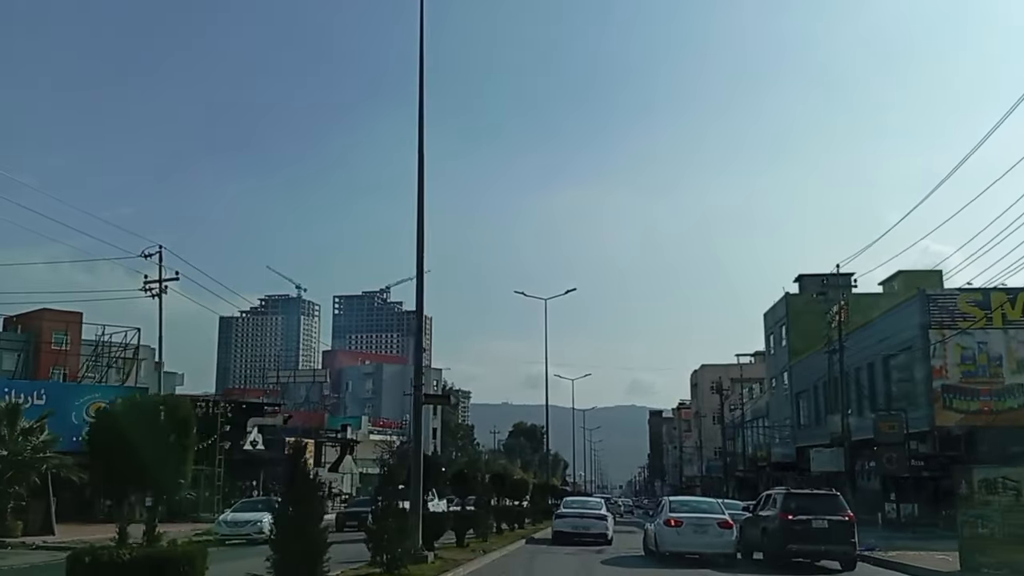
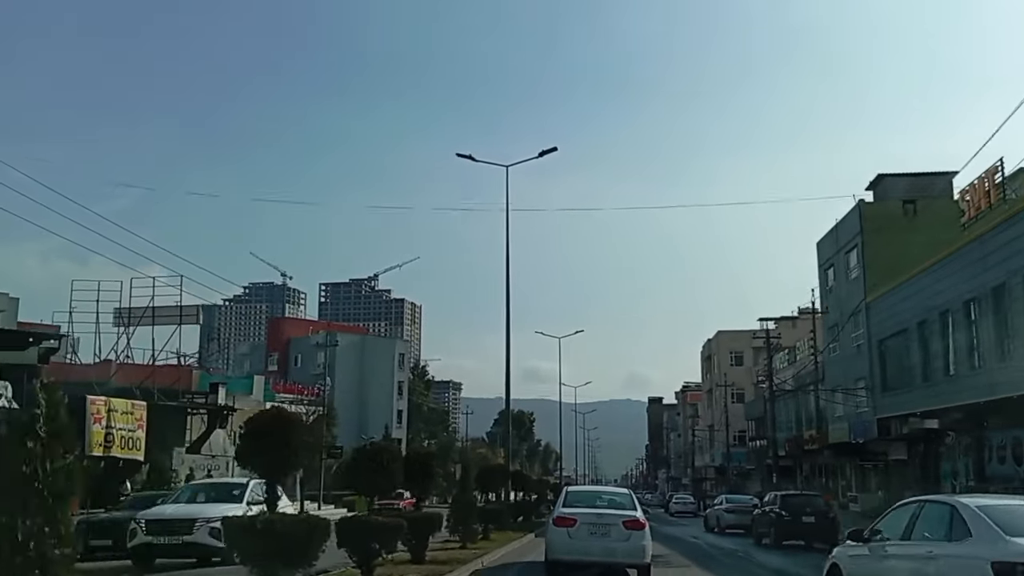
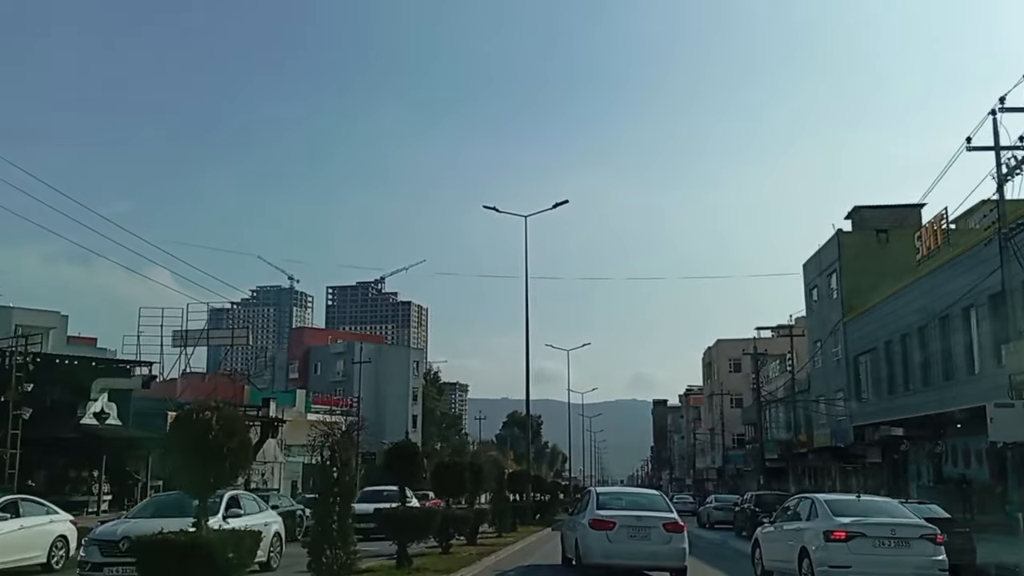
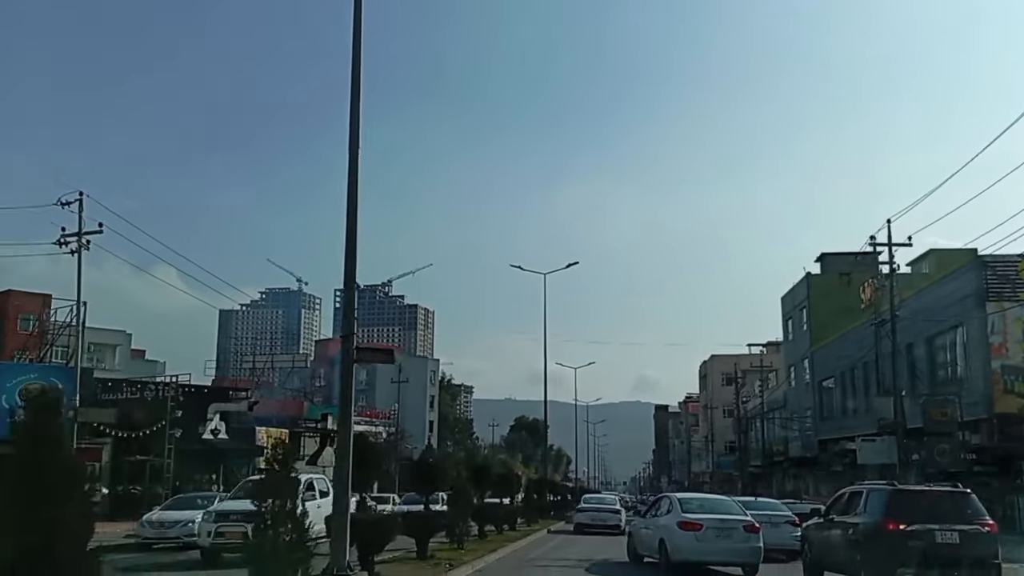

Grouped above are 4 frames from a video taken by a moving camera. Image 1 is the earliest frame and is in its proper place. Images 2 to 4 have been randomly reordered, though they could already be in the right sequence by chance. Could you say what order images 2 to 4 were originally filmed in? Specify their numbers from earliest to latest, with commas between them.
4, 3, 2
